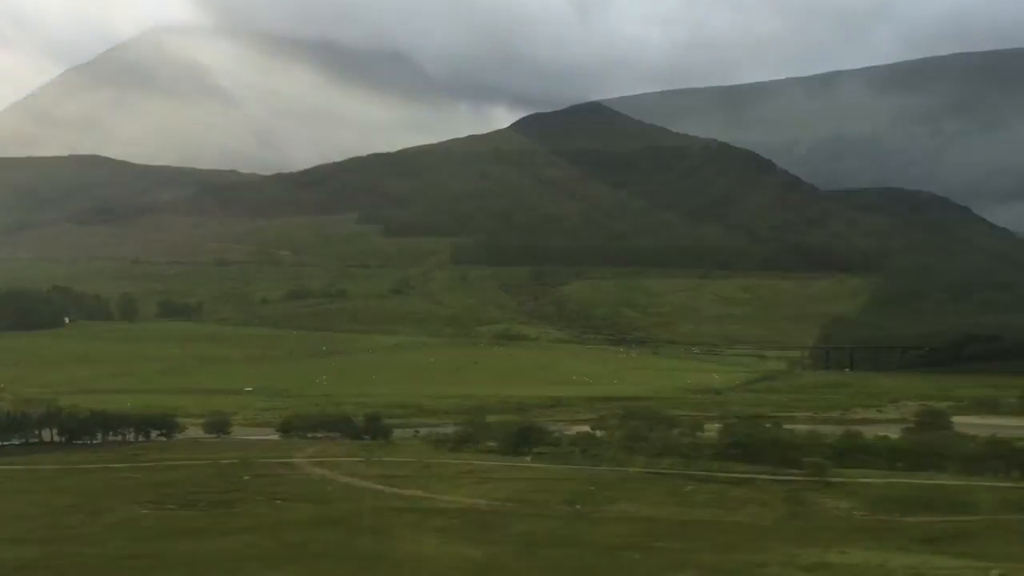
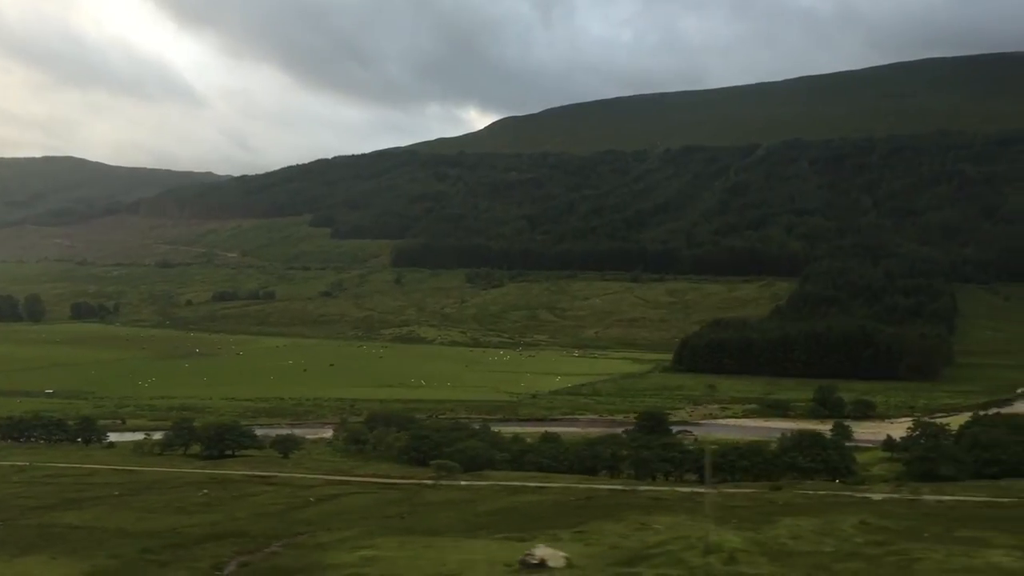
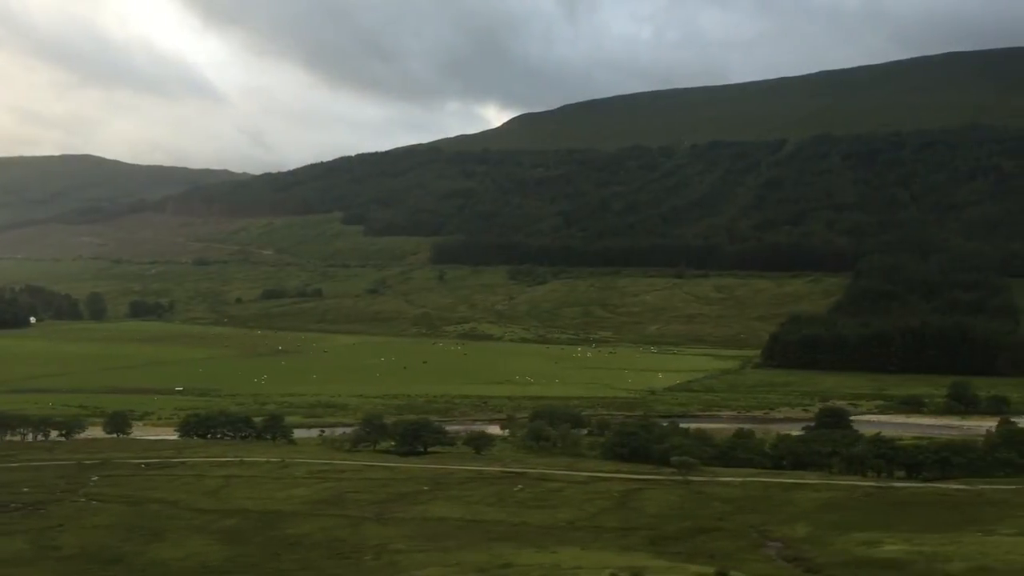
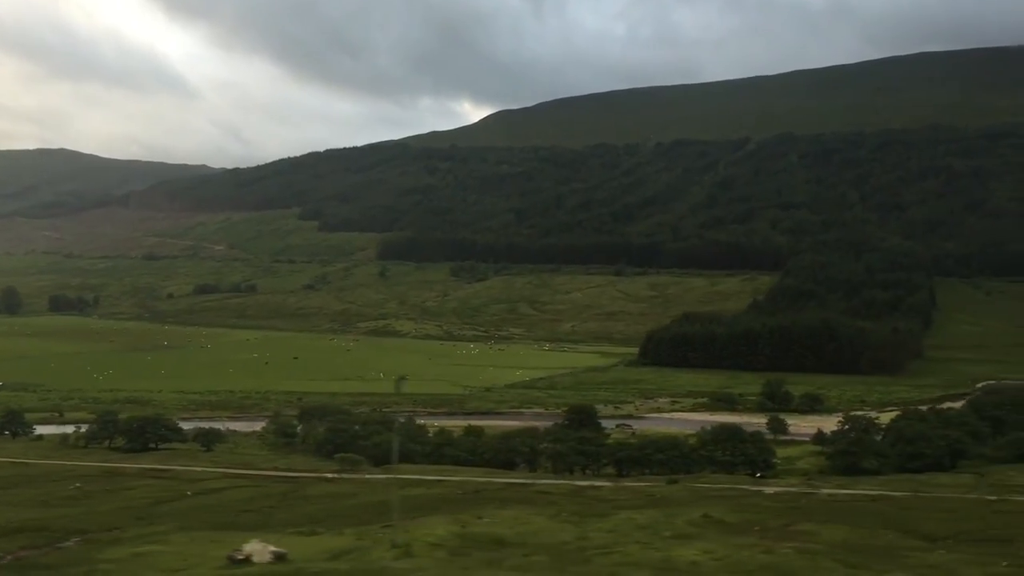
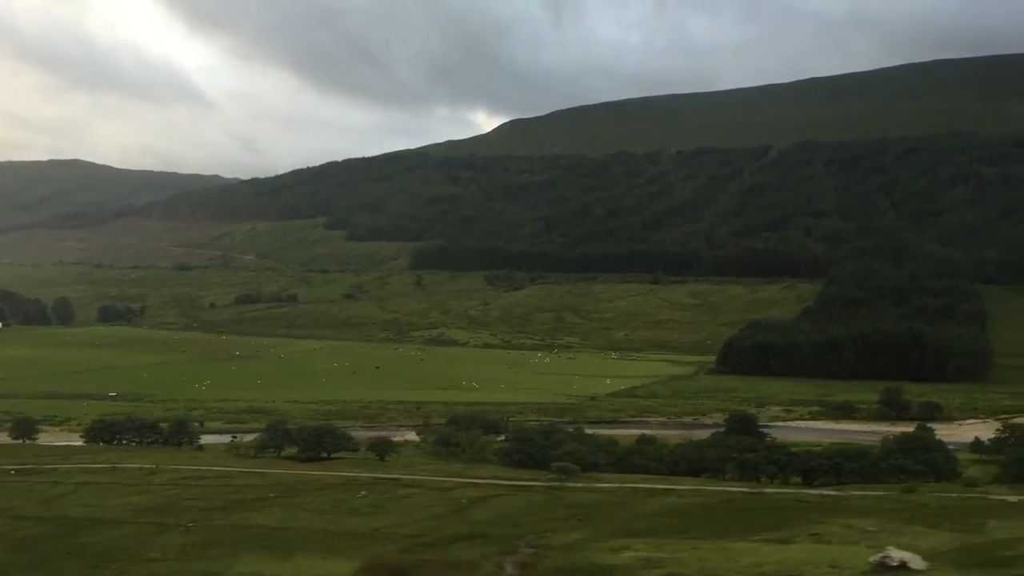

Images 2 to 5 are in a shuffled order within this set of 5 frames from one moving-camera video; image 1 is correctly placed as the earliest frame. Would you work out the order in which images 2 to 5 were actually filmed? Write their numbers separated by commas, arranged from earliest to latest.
3, 5, 2, 4
